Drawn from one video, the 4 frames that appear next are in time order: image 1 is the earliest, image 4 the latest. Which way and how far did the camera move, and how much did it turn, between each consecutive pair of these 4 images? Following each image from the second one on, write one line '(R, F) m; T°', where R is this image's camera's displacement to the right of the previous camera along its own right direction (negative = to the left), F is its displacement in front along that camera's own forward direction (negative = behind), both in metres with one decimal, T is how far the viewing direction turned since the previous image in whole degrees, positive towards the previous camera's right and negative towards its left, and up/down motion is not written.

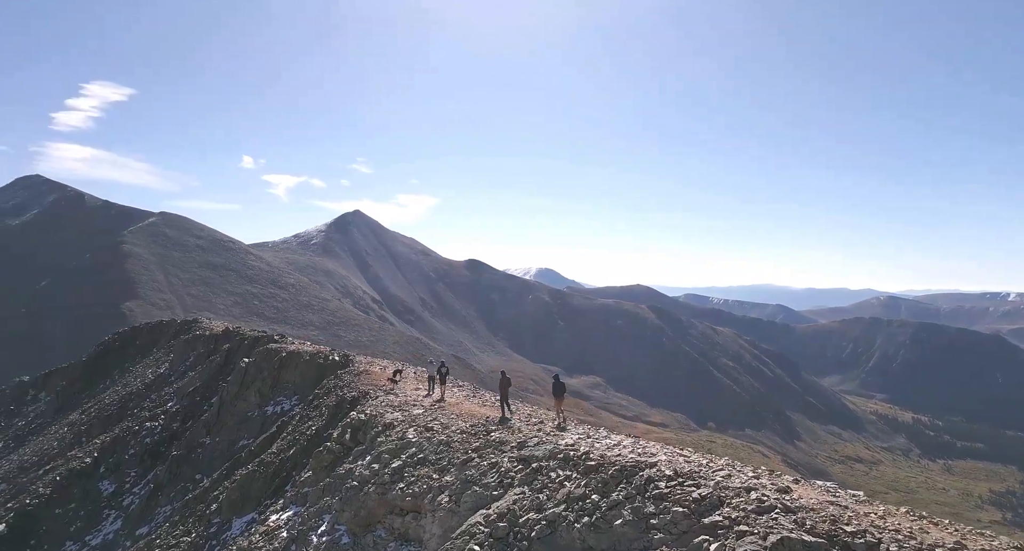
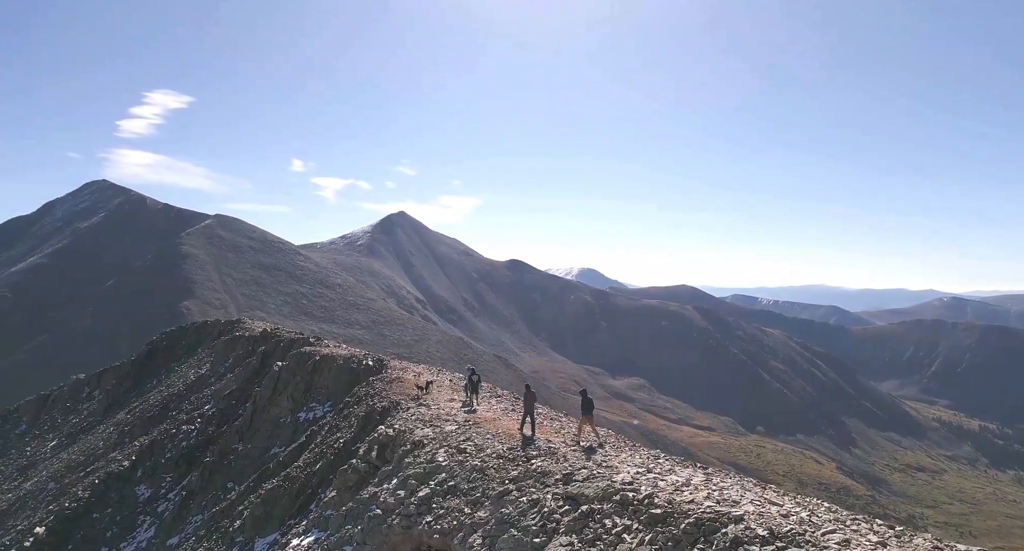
(0.0, +2.1) m; -4°
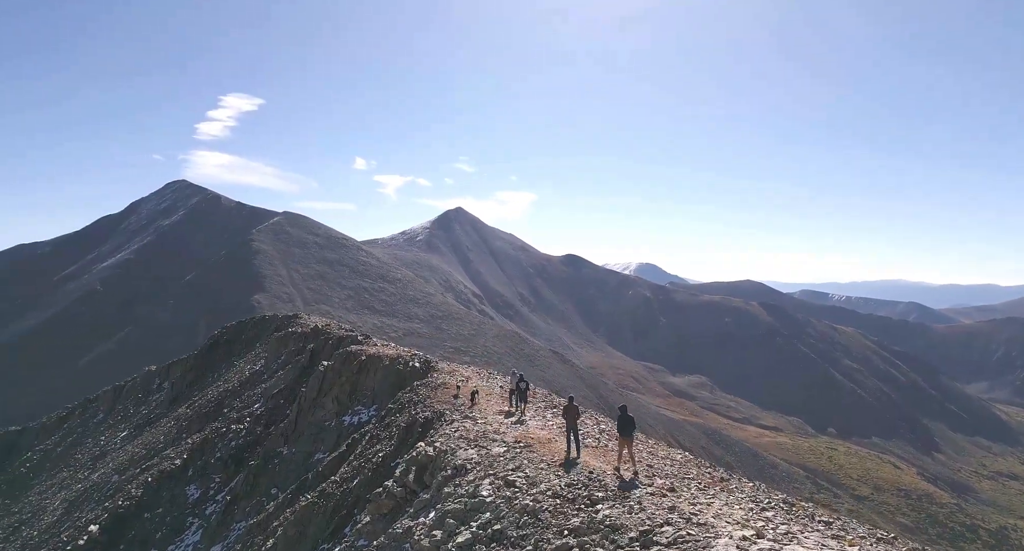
(0.0, +2.7) m; -5°
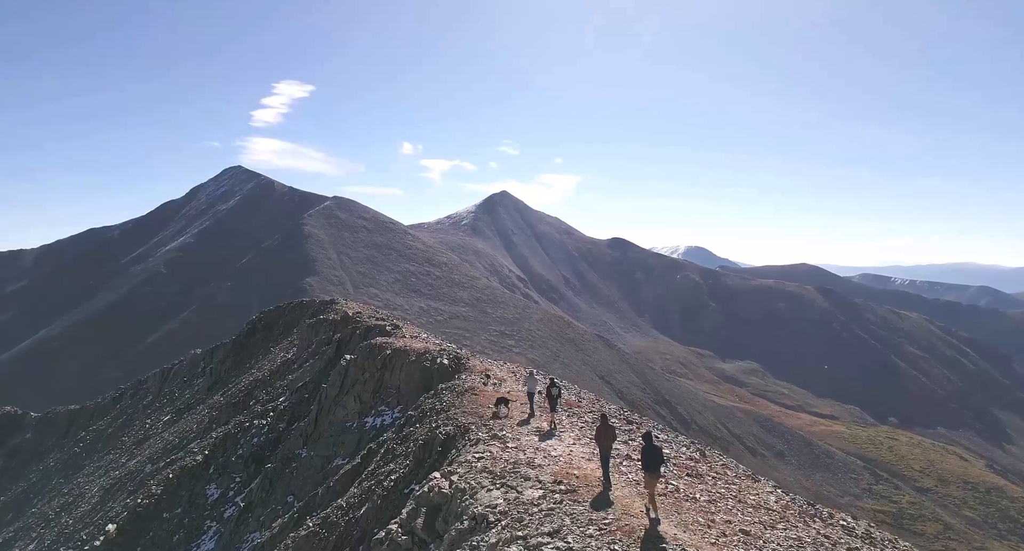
(+0.1, +4.0) m; -4°
